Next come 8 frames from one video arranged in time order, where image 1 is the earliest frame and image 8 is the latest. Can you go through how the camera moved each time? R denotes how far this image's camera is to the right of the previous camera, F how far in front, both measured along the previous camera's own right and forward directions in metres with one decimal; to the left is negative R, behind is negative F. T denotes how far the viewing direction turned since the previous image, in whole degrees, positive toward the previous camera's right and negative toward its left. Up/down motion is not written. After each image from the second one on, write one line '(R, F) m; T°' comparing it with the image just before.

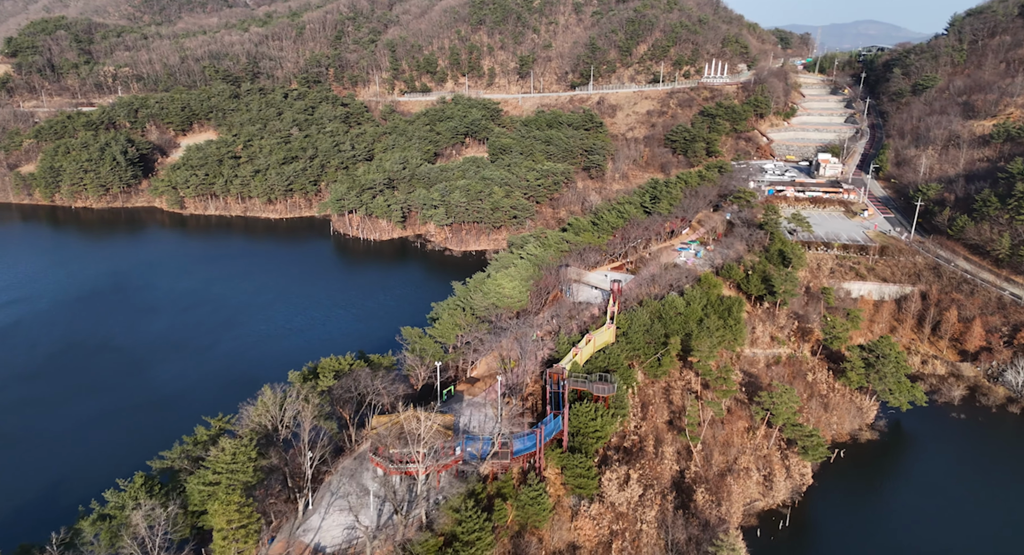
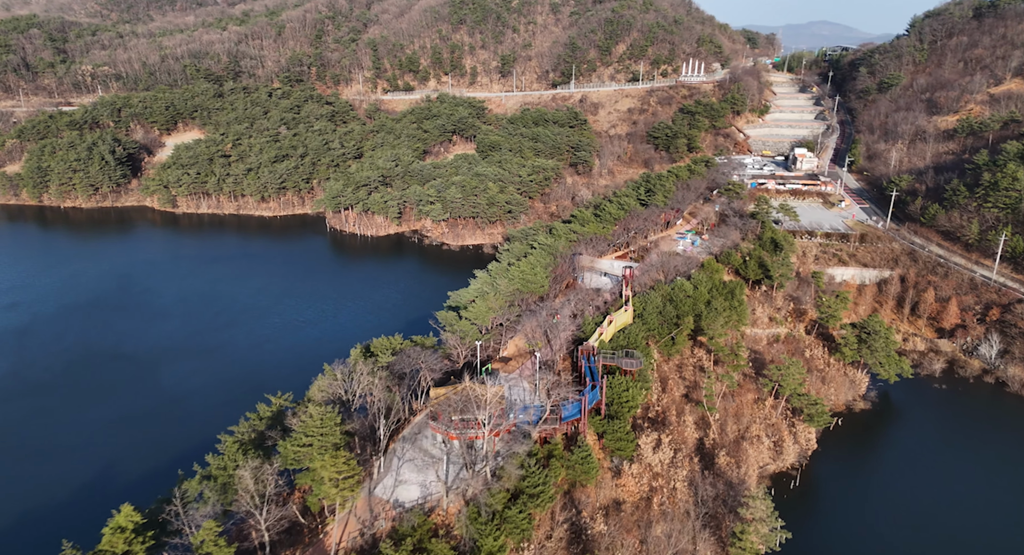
(-1.7, -1.1) m; +3°
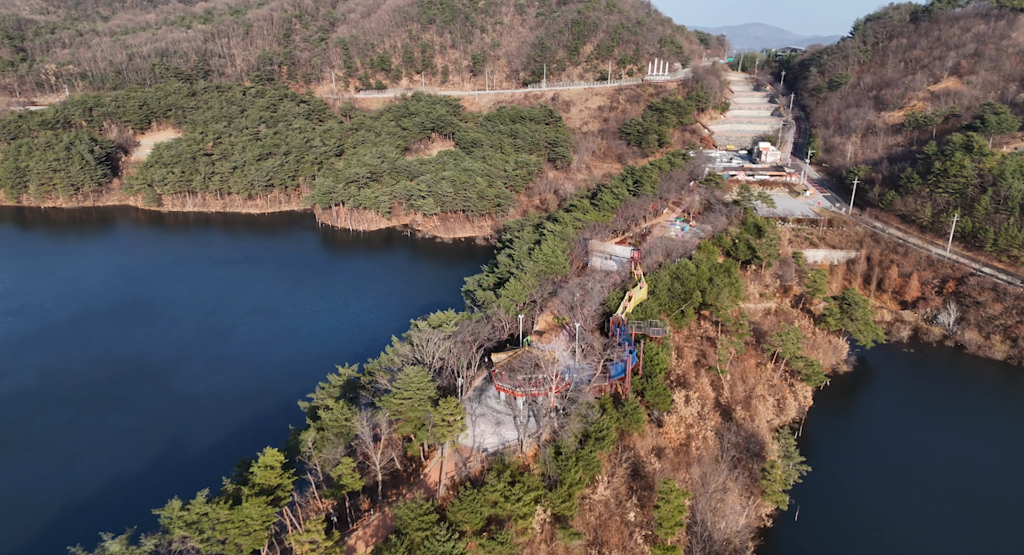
(-2.5, -1.7) m; +4°
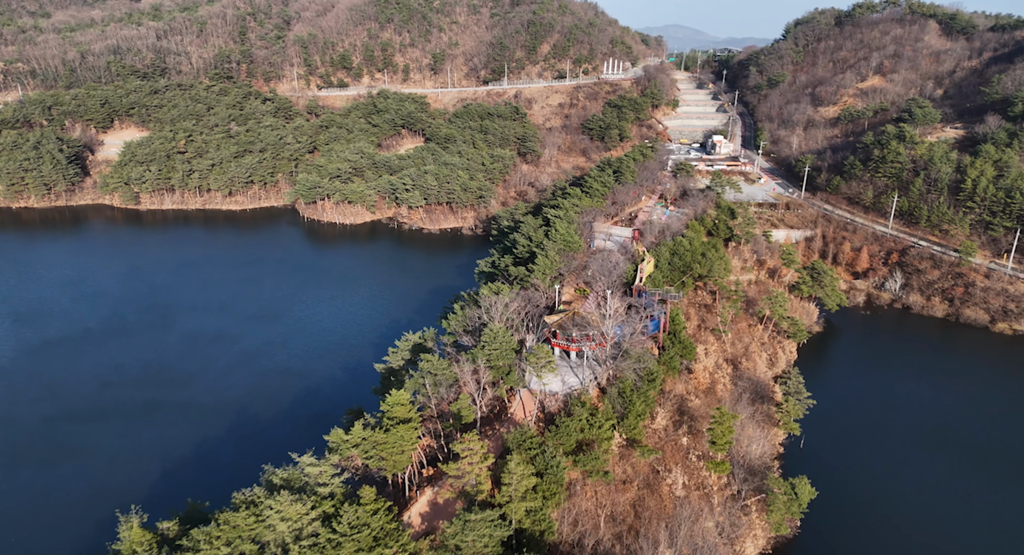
(-3.3, -2.2) m; +6°
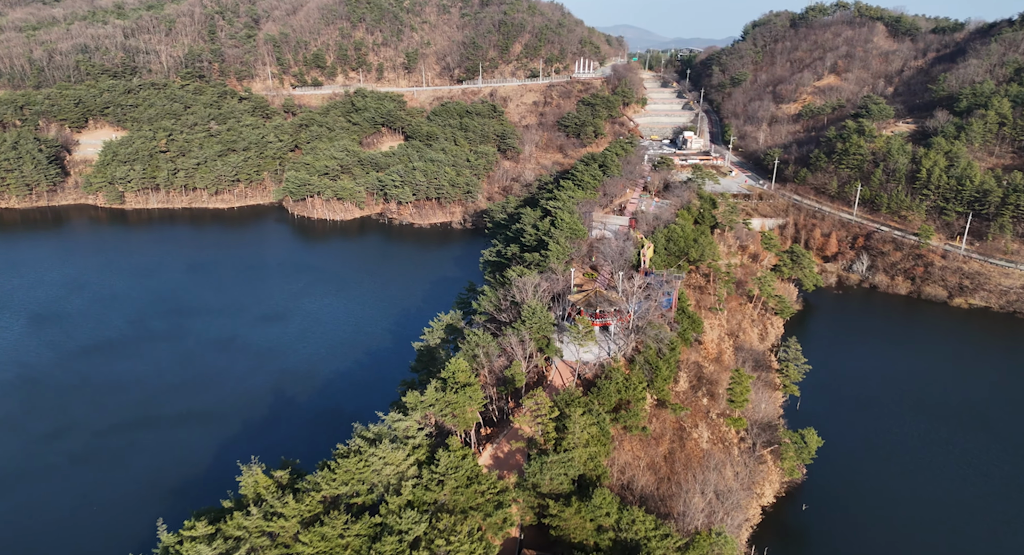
(-2.1, -1.5) m; +4°
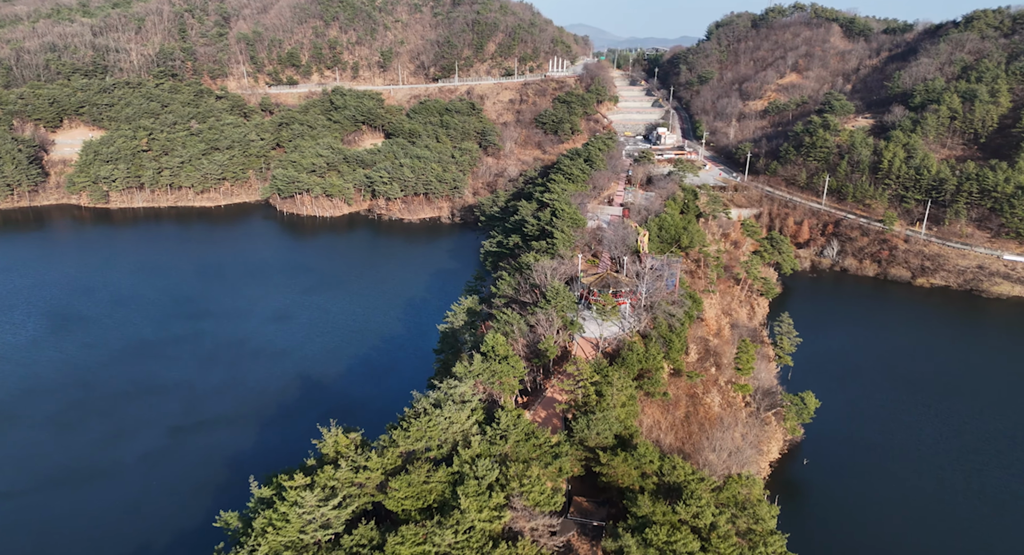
(-1.8, -1.3) m; +3°
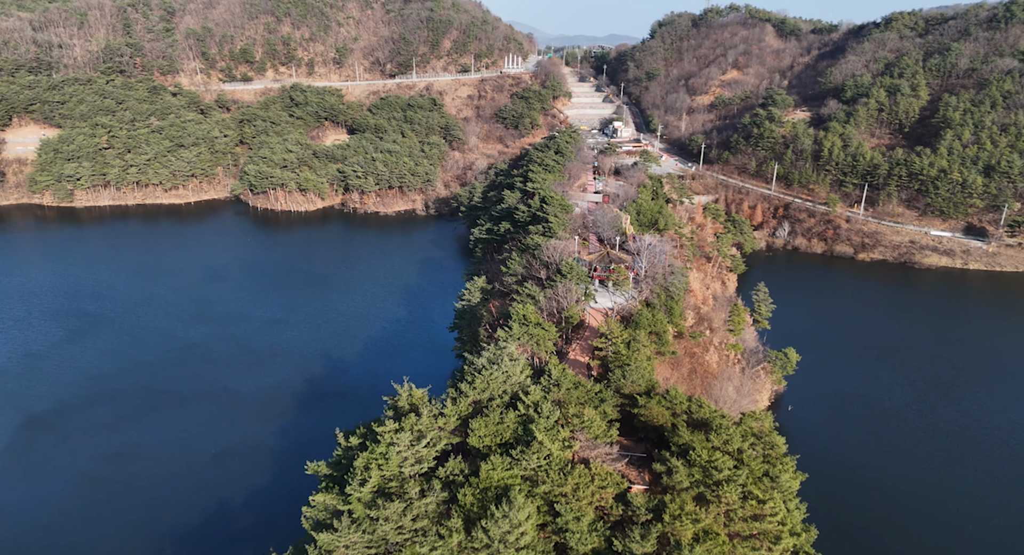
(-2.6, -1.7) m; +5°
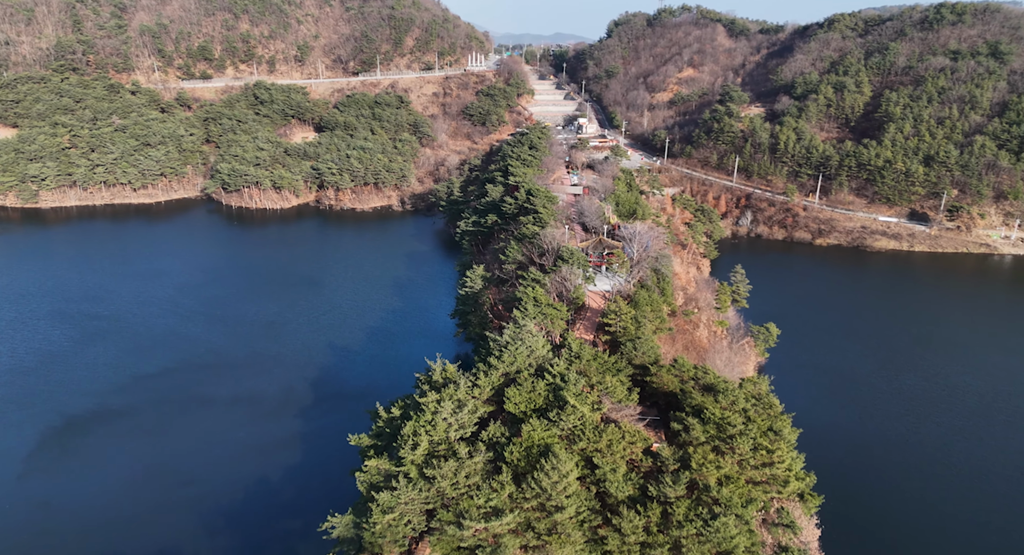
(-1.8, -1.1) m; +4°
